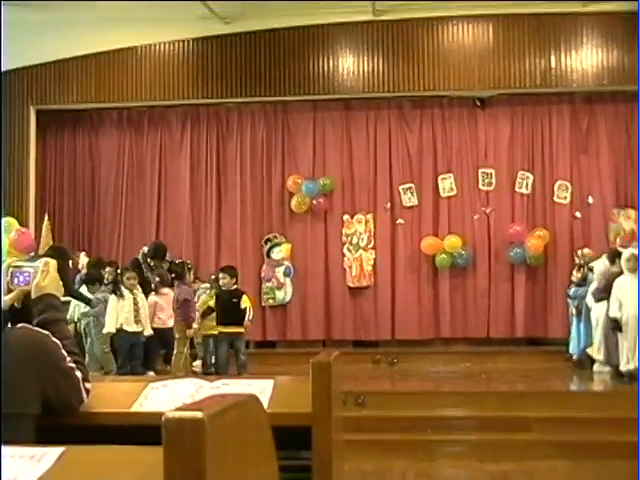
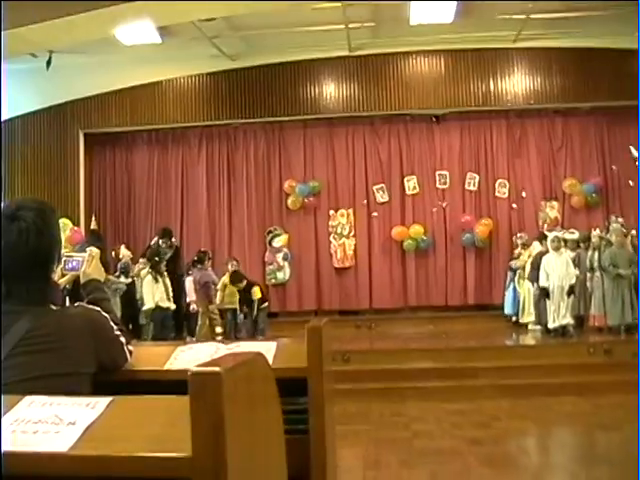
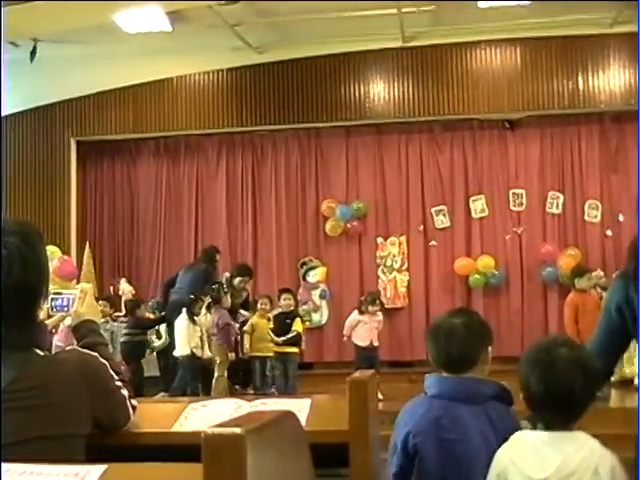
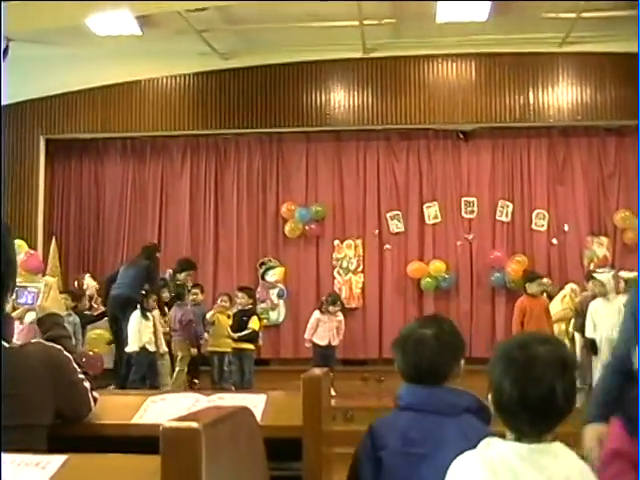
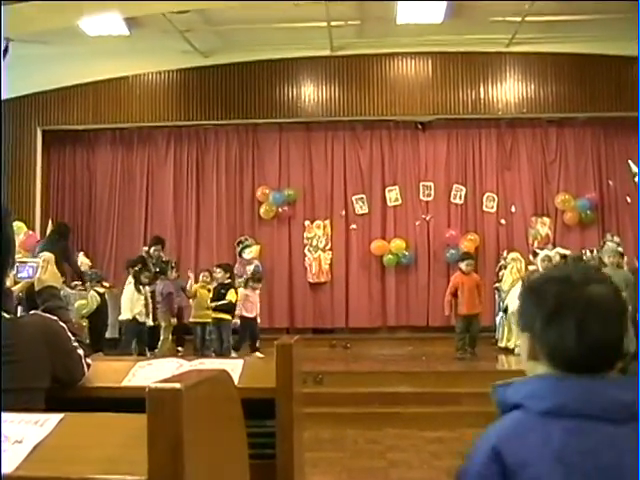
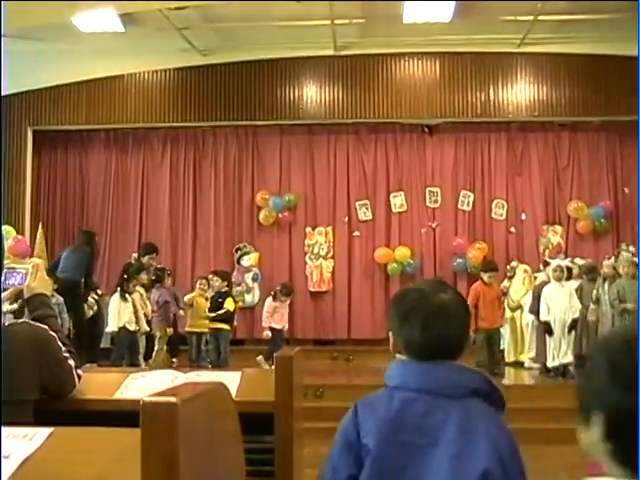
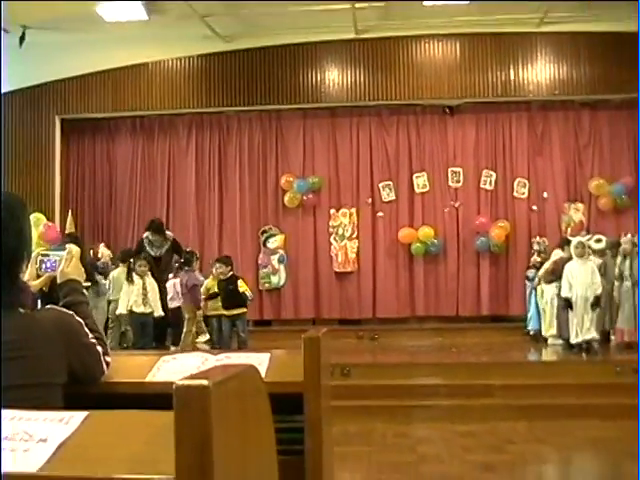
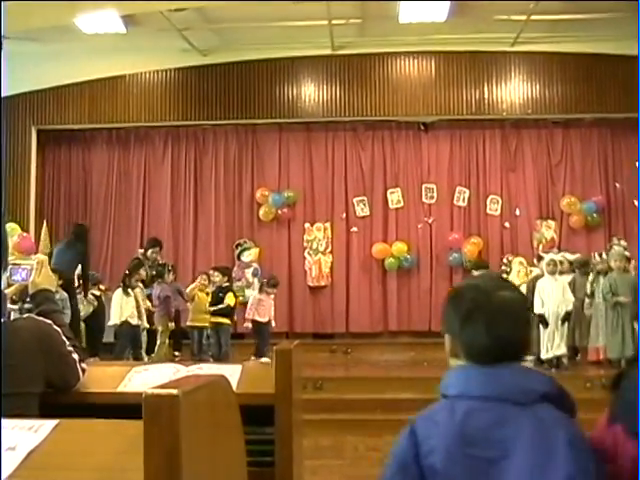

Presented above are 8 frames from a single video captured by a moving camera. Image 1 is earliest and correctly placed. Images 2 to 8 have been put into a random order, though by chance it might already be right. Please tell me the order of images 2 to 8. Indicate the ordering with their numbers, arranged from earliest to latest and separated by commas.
7, 2, 5, 8, 6, 4, 3
